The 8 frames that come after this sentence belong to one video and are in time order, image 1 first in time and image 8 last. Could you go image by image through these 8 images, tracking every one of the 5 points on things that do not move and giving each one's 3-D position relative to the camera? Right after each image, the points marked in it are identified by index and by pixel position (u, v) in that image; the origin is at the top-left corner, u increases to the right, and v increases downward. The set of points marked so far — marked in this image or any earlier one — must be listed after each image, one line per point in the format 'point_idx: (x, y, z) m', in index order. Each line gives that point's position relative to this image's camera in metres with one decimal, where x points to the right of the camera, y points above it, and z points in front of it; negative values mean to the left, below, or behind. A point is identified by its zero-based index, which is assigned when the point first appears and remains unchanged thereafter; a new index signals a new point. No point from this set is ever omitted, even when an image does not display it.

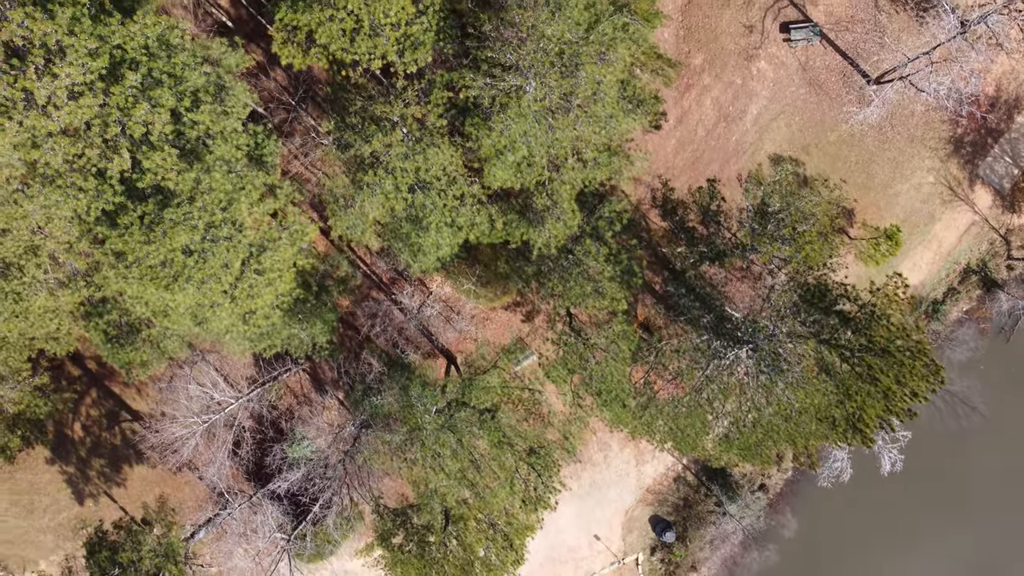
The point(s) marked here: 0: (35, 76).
0: (-16.3, +7.0, +18.9) m
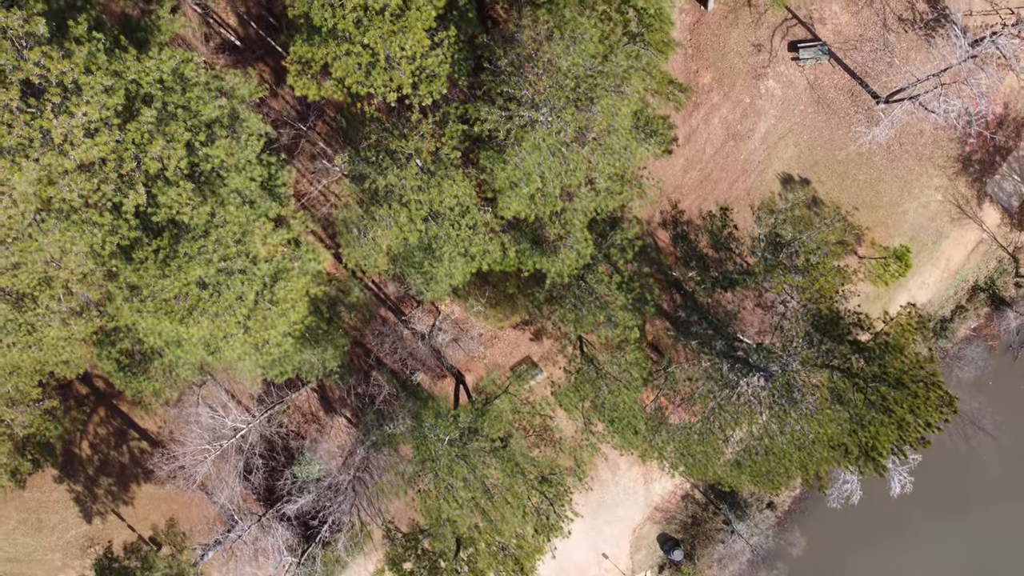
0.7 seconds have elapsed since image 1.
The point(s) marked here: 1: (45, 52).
0: (-15.7, +5.7, +18.9) m
1: (-15.8, +7.8, +18.8) m
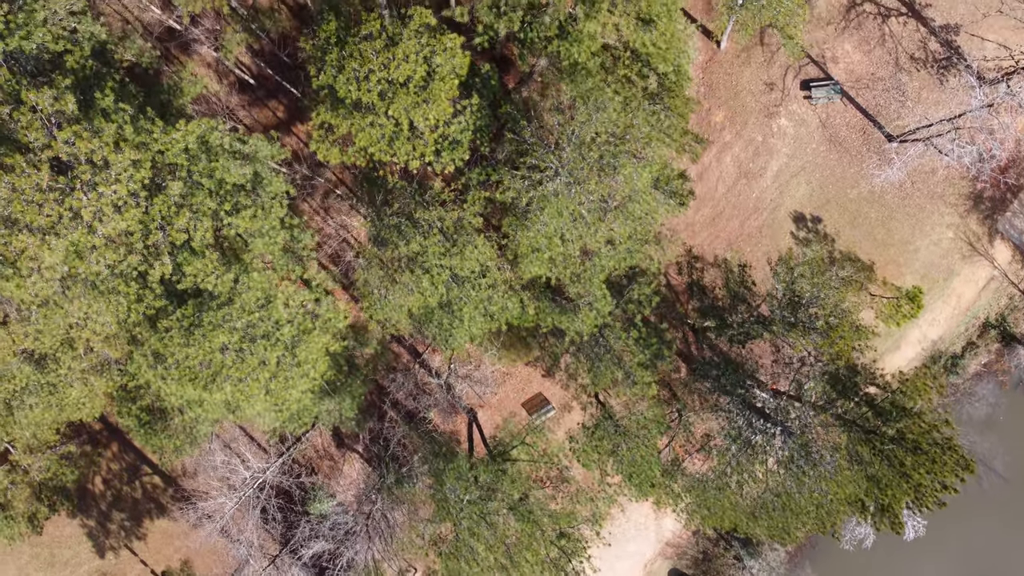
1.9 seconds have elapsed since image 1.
0: (-14.9, +3.2, +19.0) m
1: (-15.0, +5.3, +18.9) m
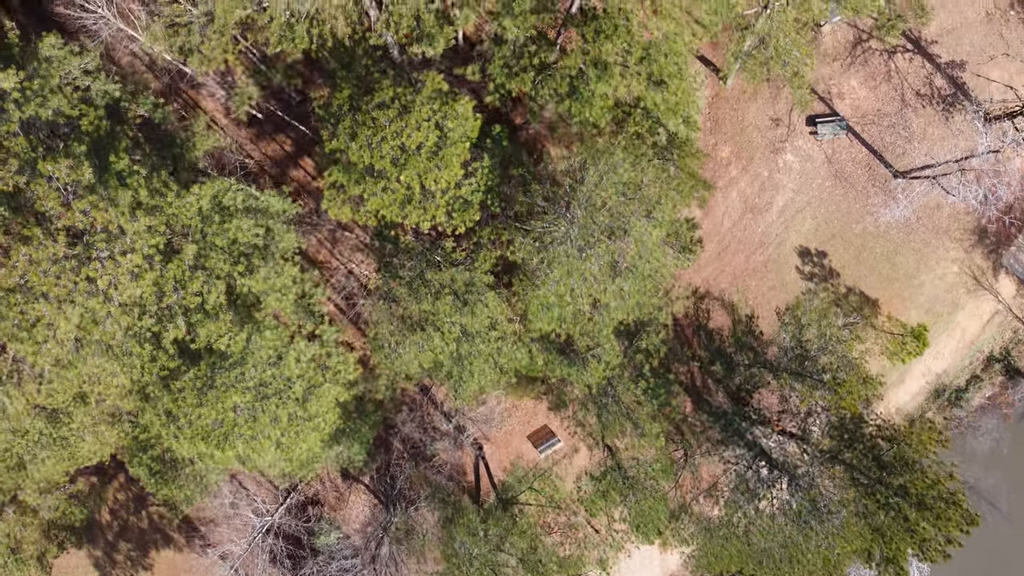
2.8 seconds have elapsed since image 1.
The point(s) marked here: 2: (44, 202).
0: (-14.5, +0.9, +19.2) m
1: (-14.5, +2.9, +19.0) m
2: (-16.0, +2.9, +18.8) m
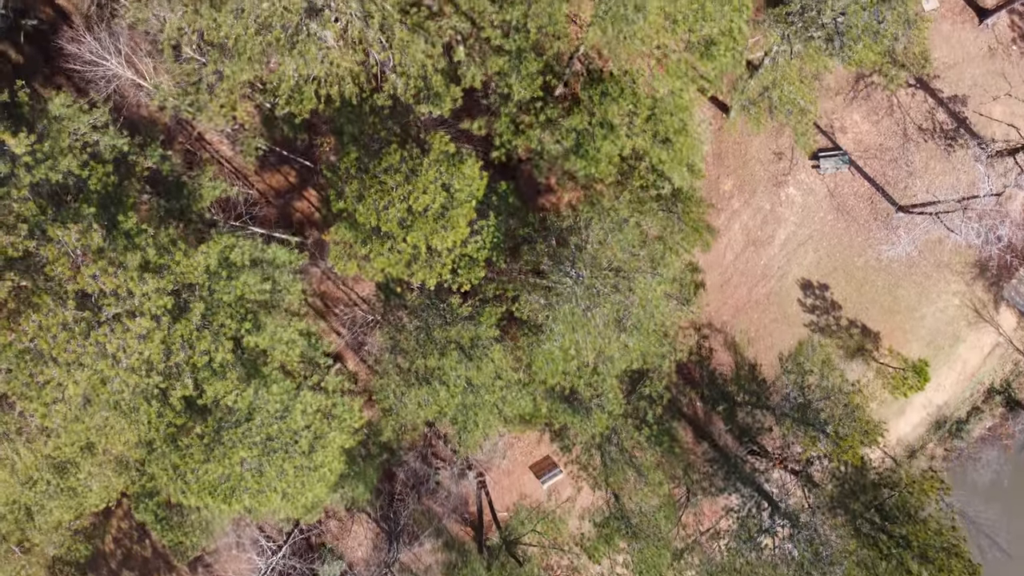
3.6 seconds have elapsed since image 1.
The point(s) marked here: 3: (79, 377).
0: (-14.2, -1.3, +19.3) m
1: (-14.3, +0.8, +19.1) m
2: (-15.8, +0.8, +19.0) m
3: (-15.3, -3.1, +19.4) m
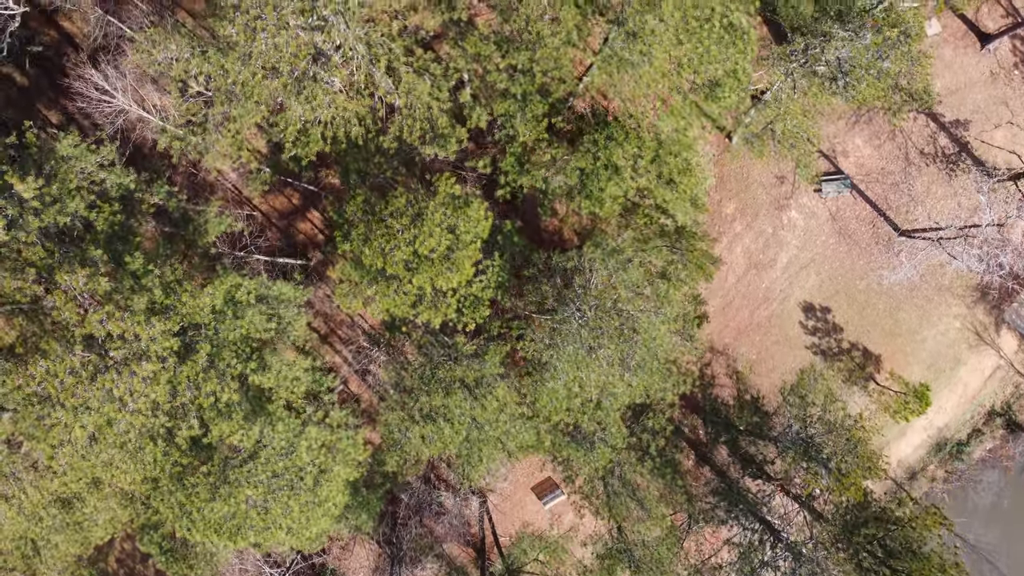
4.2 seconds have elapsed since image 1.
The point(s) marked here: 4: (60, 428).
0: (-14.1, -2.8, +19.4) m
1: (-14.1, -0.8, +19.2) m
2: (-15.6, -0.8, +19.1) m
3: (-15.1, -4.6, +19.5) m
4: (-16.1, -5.0, +19.6) m
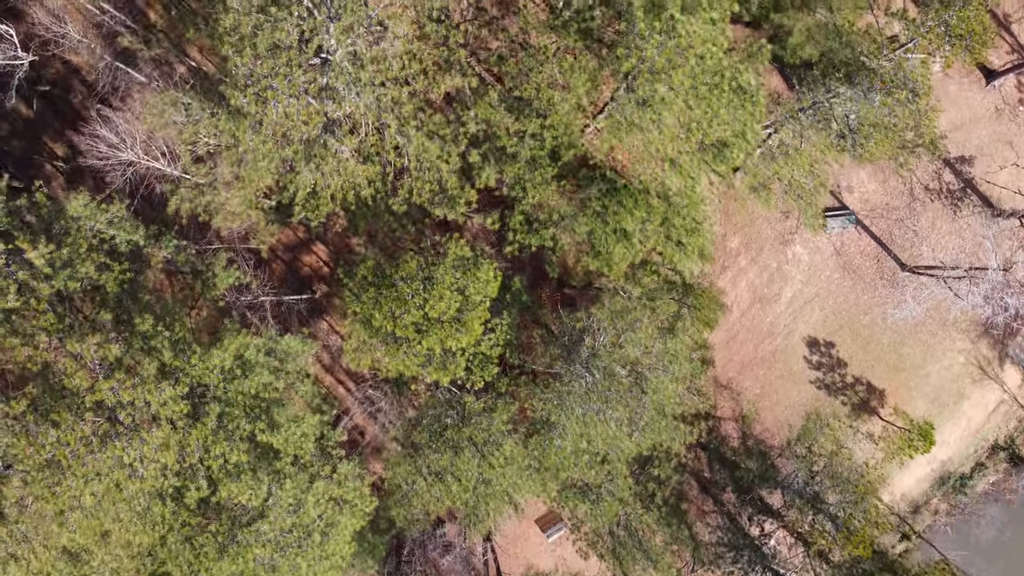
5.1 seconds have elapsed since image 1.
0: (-13.7, -5.2, +19.5) m
1: (-13.8, -3.1, +19.3) m
2: (-15.3, -3.1, +19.1) m
3: (-14.8, -6.9, +19.5) m
4: (-15.8, -7.3, +19.6) m
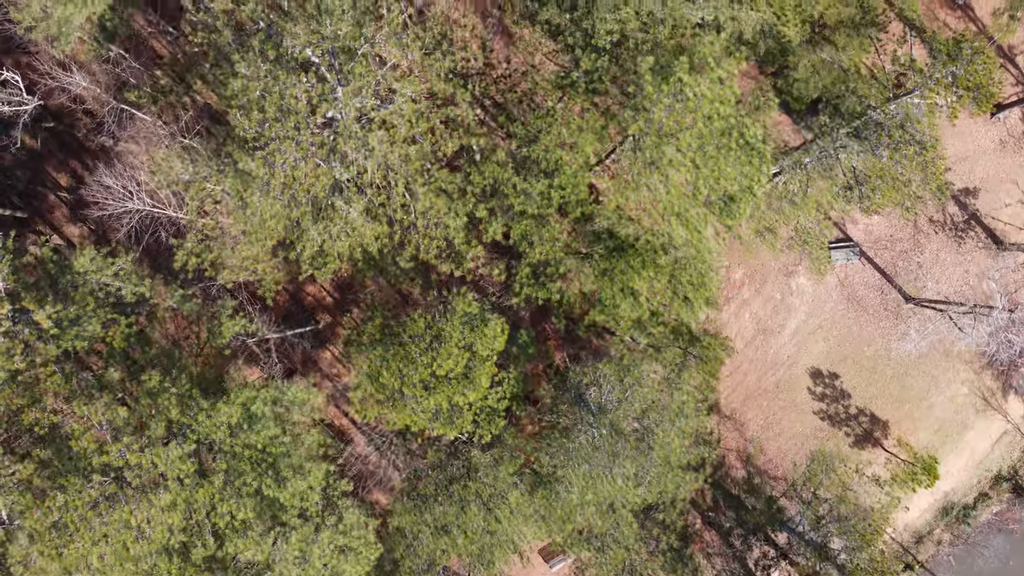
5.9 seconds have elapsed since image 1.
0: (-13.5, -7.3, +19.4) m
1: (-13.5, -5.2, +19.2) m
2: (-15.0, -5.2, +19.1) m
3: (-14.5, -9.1, +19.5) m
4: (-15.5, -9.4, +19.6) m
